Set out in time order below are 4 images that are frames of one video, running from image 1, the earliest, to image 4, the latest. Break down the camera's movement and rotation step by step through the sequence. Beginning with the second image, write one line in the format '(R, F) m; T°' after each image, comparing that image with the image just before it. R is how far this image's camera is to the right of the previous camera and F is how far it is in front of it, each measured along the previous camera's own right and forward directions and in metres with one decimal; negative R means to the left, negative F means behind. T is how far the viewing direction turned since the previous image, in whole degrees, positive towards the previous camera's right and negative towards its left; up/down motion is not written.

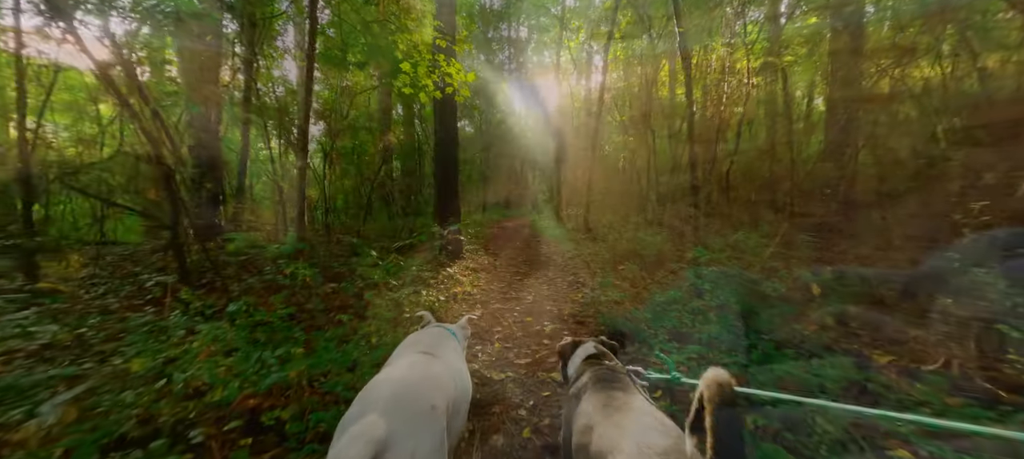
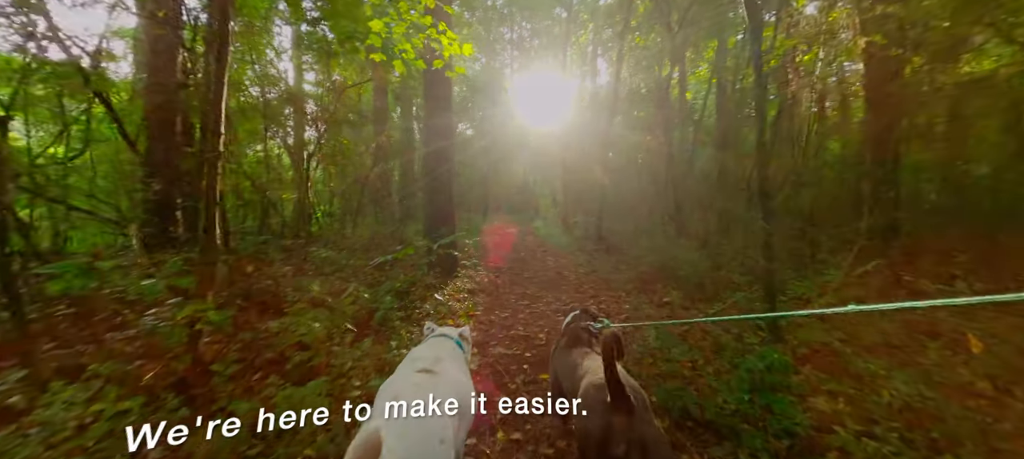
(-0.1, +1.1) m; 0°
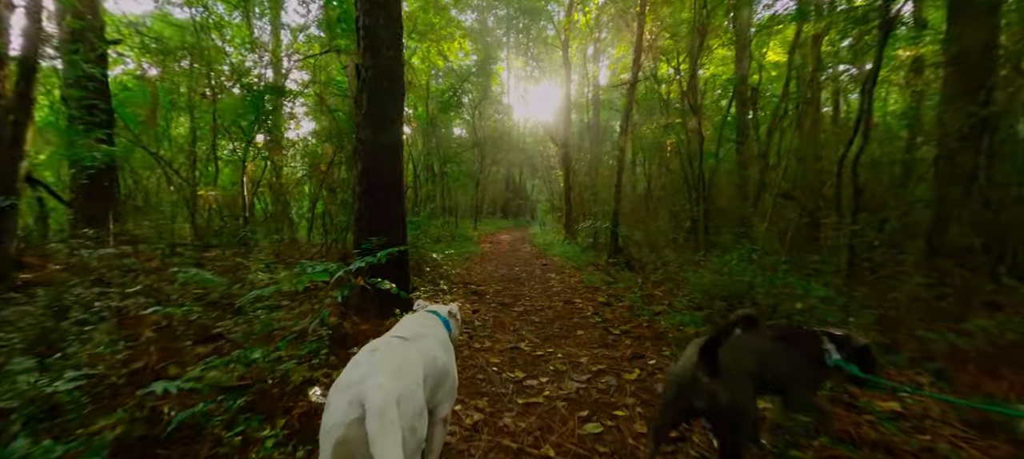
(+0.1, +2.2) m; 0°
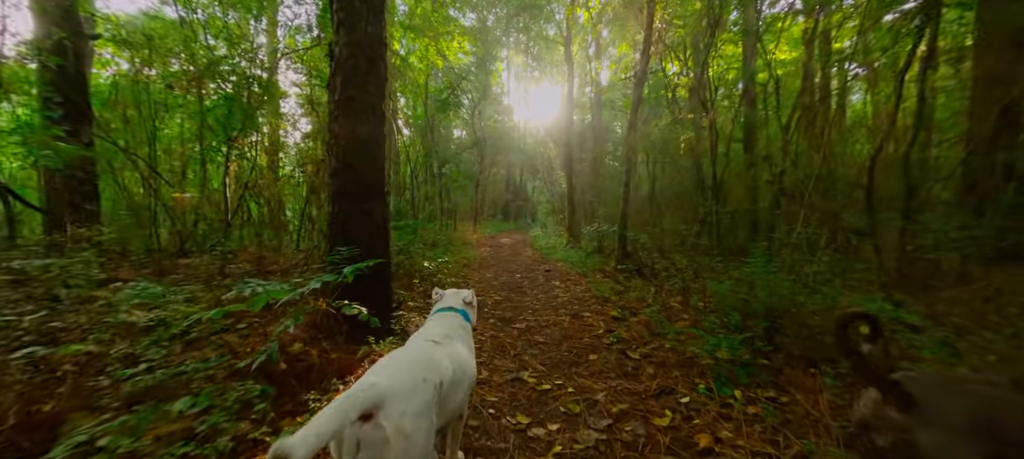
(0.0, +0.5) m; 0°
